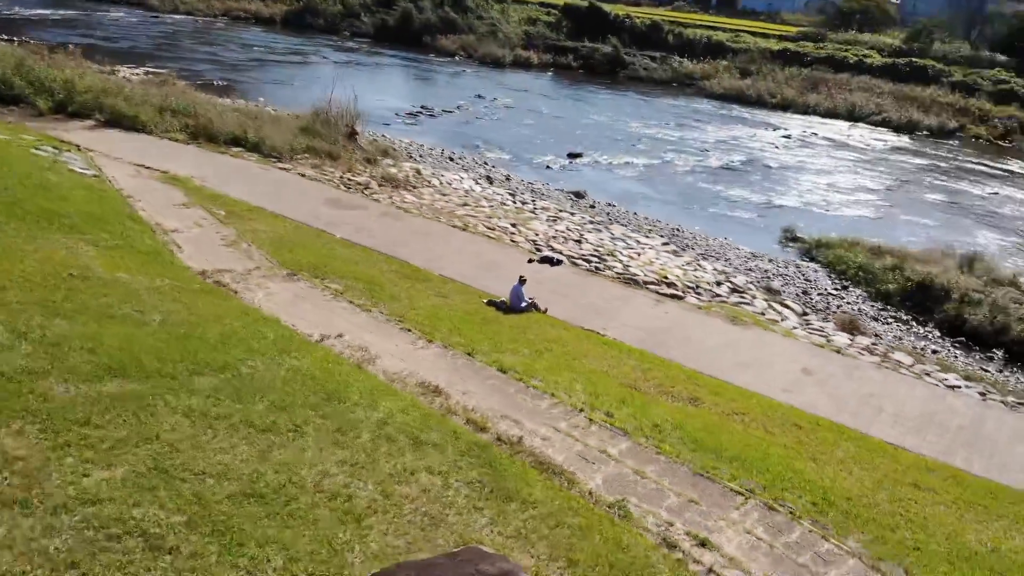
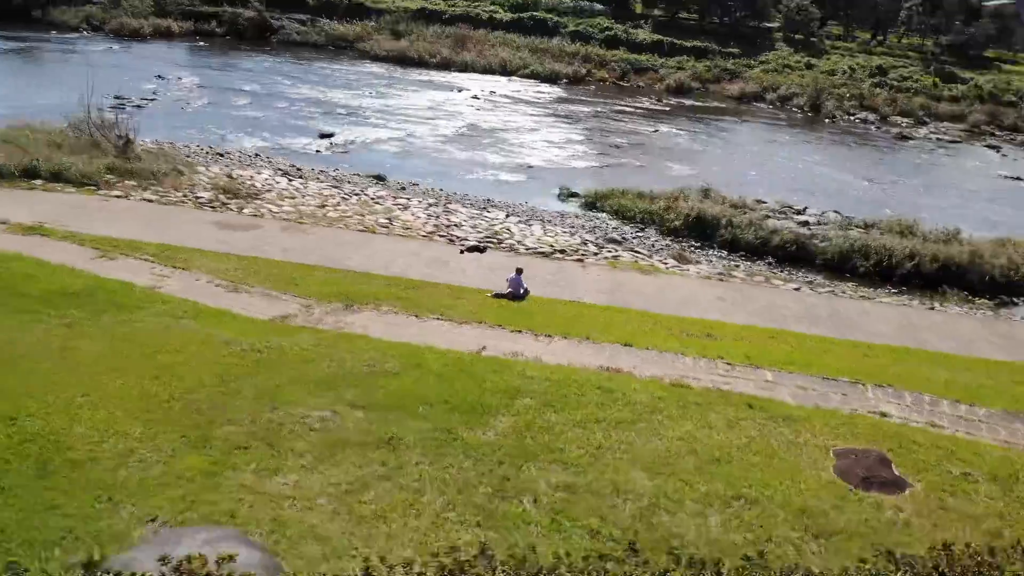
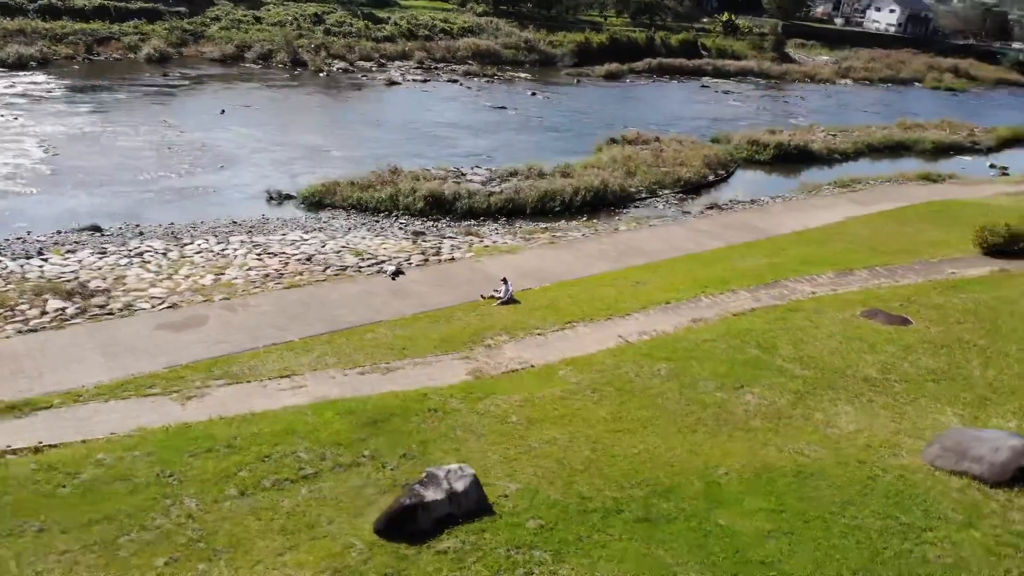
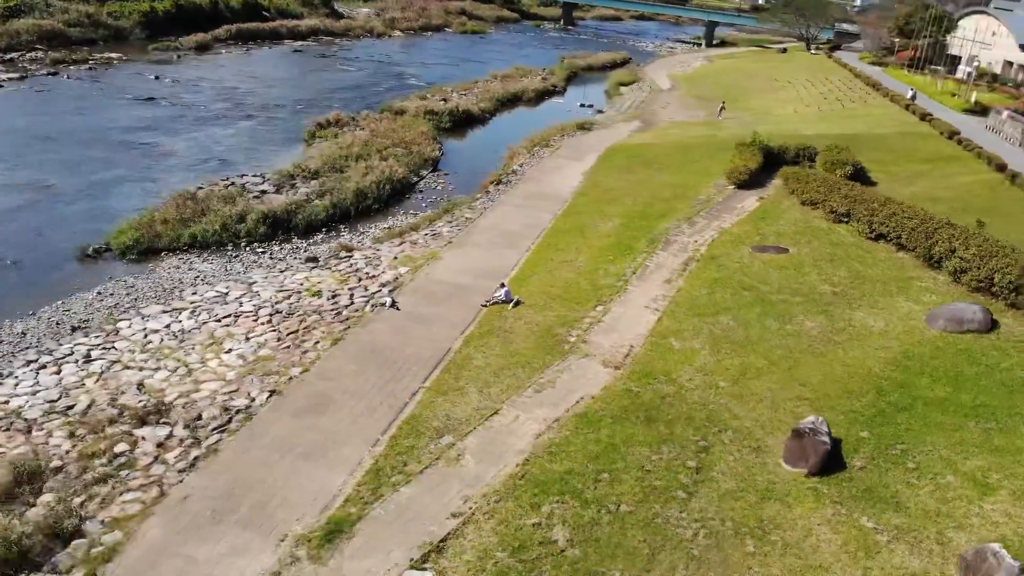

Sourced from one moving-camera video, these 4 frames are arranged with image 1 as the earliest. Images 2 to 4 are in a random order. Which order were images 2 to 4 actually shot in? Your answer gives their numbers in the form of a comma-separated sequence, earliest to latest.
2, 3, 4
